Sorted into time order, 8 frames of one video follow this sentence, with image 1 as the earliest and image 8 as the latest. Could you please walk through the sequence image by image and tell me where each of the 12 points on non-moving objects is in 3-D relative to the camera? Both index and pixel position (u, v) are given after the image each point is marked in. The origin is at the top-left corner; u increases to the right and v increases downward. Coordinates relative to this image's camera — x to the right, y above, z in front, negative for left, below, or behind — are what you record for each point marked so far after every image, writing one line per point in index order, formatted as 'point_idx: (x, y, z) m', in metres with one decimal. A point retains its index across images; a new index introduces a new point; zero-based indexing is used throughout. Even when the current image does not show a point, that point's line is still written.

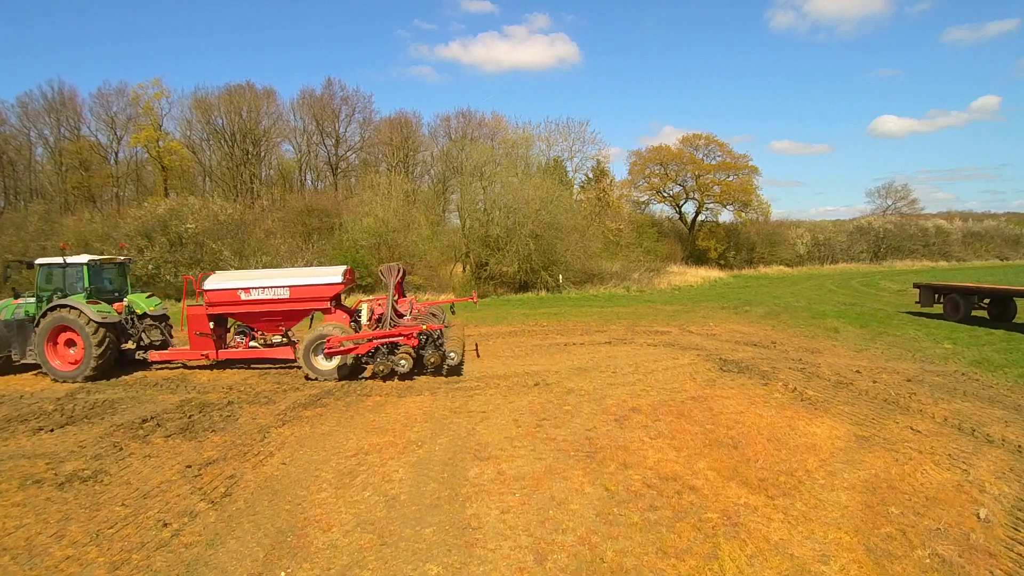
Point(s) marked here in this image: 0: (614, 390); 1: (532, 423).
0: (+1.5, -1.5, +8.7) m
1: (+0.2, -1.6, +7.2) m
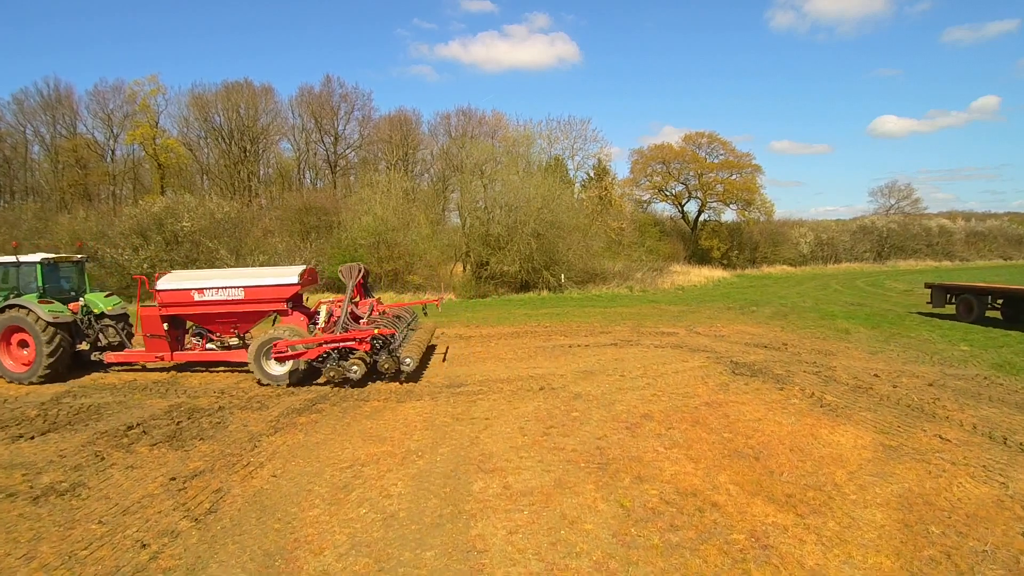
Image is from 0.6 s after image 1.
0: (+1.5, -1.5, +8.3) m
1: (+0.3, -1.6, +6.8) m
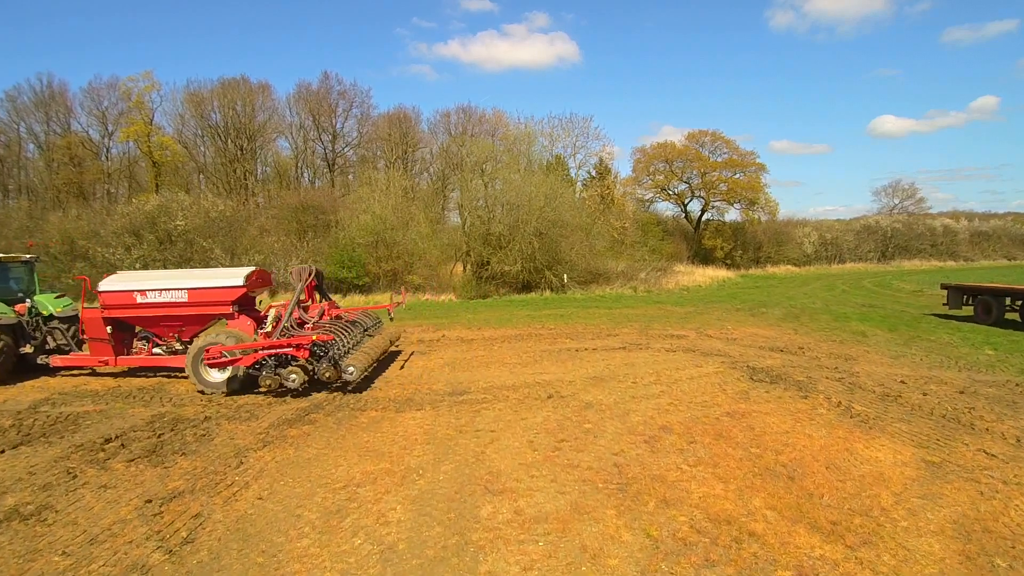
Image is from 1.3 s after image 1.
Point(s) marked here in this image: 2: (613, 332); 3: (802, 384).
0: (+1.6, -1.5, +7.8) m
1: (+0.4, -1.6, +6.3) m
2: (+2.4, -1.0, +14.1) m
3: (+4.3, -1.4, +8.9) m
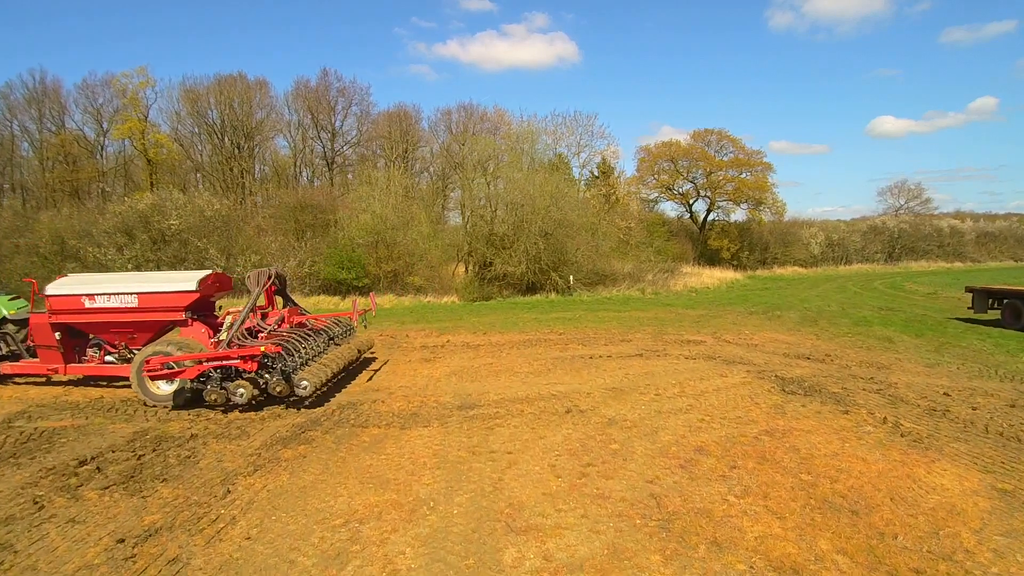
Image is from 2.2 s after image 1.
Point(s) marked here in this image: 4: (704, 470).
0: (+1.8, -1.6, +7.1) m
1: (+0.6, -1.7, +5.6) m
2: (+2.6, -1.1, +13.4) m
3: (+4.5, -1.5, +8.2) m
4: (+1.8, -1.7, +5.6) m
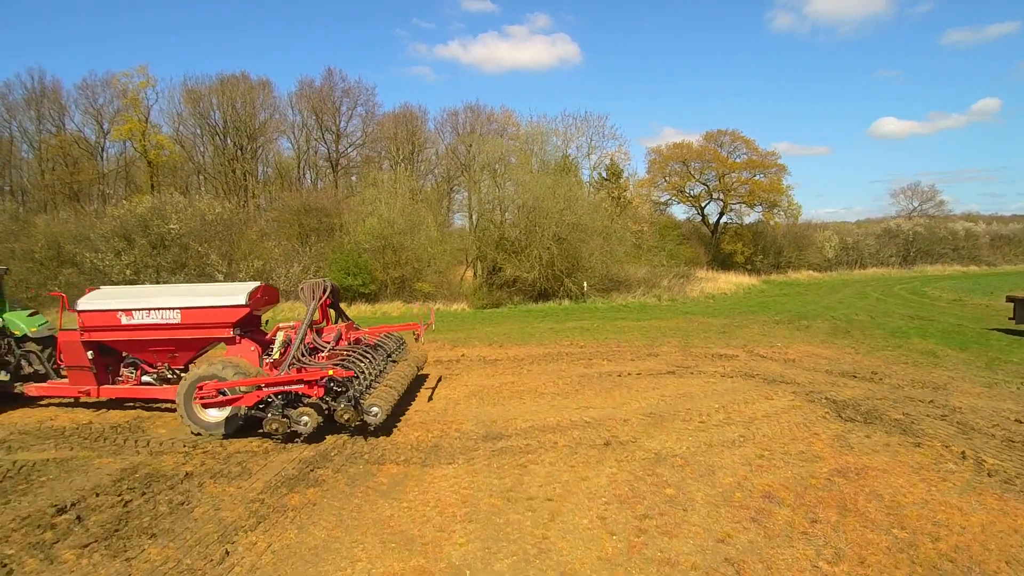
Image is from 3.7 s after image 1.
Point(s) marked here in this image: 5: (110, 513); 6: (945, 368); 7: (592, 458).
0: (+2.2, -1.8, +6.3) m
1: (+0.9, -1.9, +4.8) m
2: (+2.9, -1.3, +12.6) m
3: (+4.8, -1.7, +7.4) m
4: (+2.1, -1.9, +4.8) m
5: (-3.6, -2.0, +5.3) m
6: (+7.9, -1.4, +11.0) m
7: (+0.8, -1.8, +6.3) m
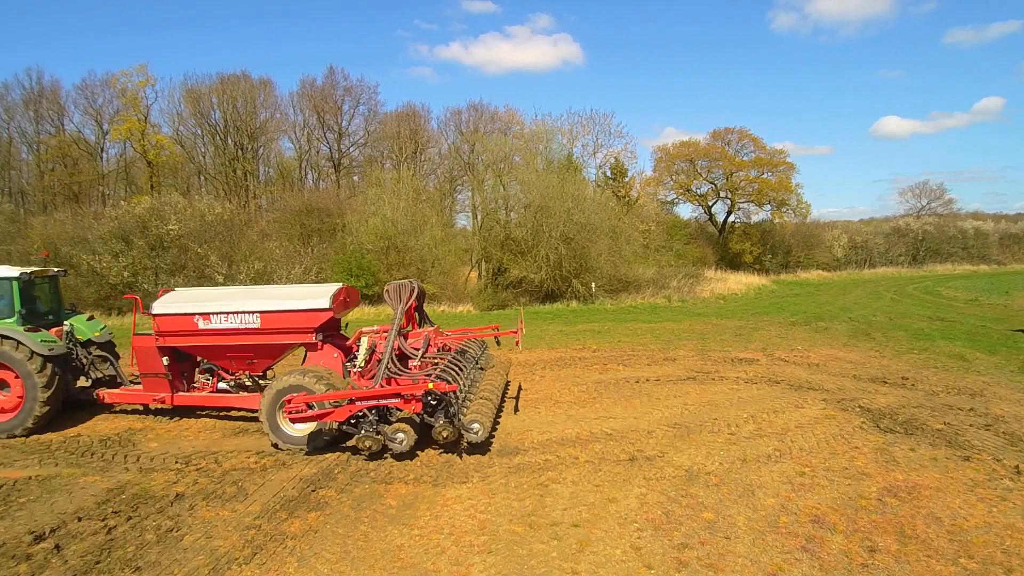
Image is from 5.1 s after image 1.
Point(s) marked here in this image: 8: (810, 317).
0: (+2.4, -1.8, +5.8) m
1: (+1.1, -1.9, +4.3) m
2: (+3.1, -1.3, +12.1) m
3: (+5.0, -1.7, +6.9) m
4: (+2.3, -1.9, +4.3) m
5: (-3.4, -2.0, +4.9) m
6: (+8.1, -1.5, +10.5) m
7: (+1.0, -1.8, +5.8) m
8: (+8.9, -0.9, +18.0) m
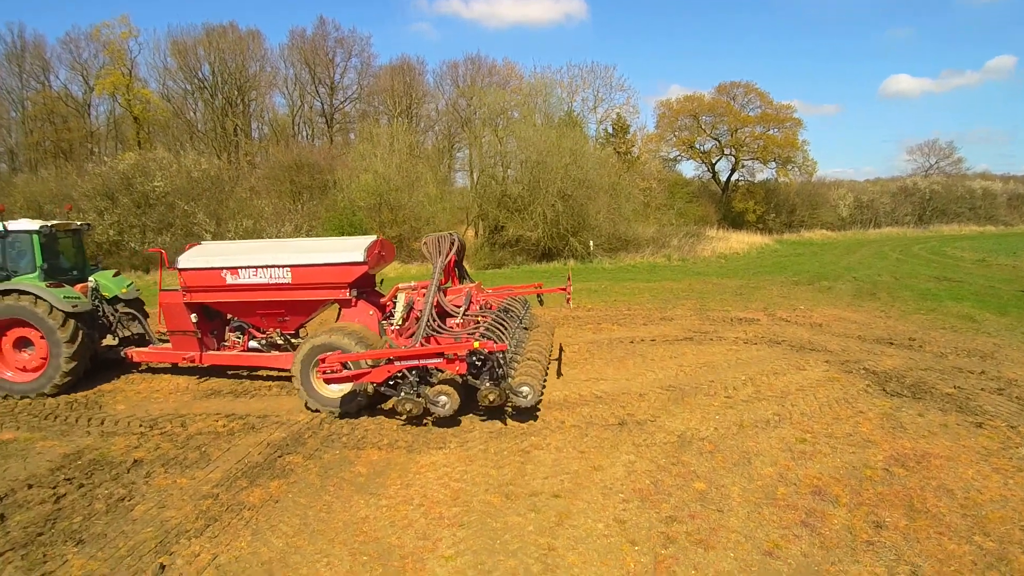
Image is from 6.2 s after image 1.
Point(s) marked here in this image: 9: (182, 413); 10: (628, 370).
0: (+2.2, -1.4, +5.5) m
1: (+0.9, -1.6, +4.0) m
2: (+3.0, -0.5, +11.7) m
3: (+4.9, -1.2, +6.5) m
4: (+2.1, -1.6, +4.0) m
5: (-3.6, -1.7, +4.5) m
6: (+7.9, -0.7, +10.0) m
7: (+0.8, -1.4, +5.4) m
8: (+8.8, +0.3, +17.6) m
9: (-3.6, -1.4, +6.6) m
10: (+1.5, -1.1, +7.8) m
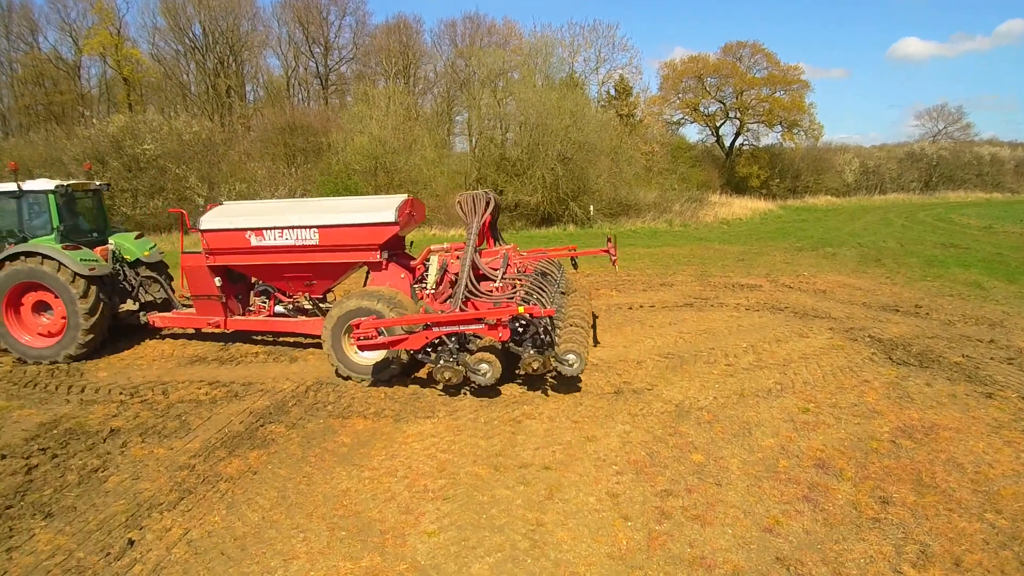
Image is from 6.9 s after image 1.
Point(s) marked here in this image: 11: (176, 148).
0: (+2.1, -1.1, +5.2) m
1: (+0.9, -1.4, +3.8) m
2: (+2.9, +0.2, +11.4) m
3: (+4.8, -0.9, +6.3) m
4: (+2.1, -1.4, +3.8) m
5: (-3.6, -1.4, +4.3) m
6: (+7.8, -0.2, +9.8) m
7: (+0.8, -1.1, +5.2) m
8: (+8.7, +1.3, +17.2) m
9: (-3.7, -1.0, +6.4) m
10: (+1.4, -0.6, +7.6) m
11: (-10.9, +4.5, +19.6) m
